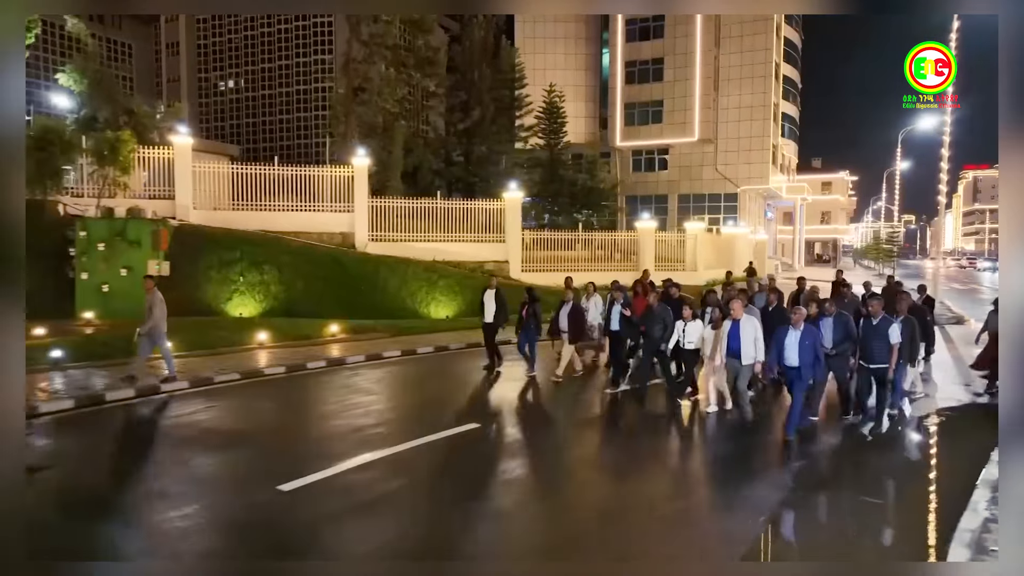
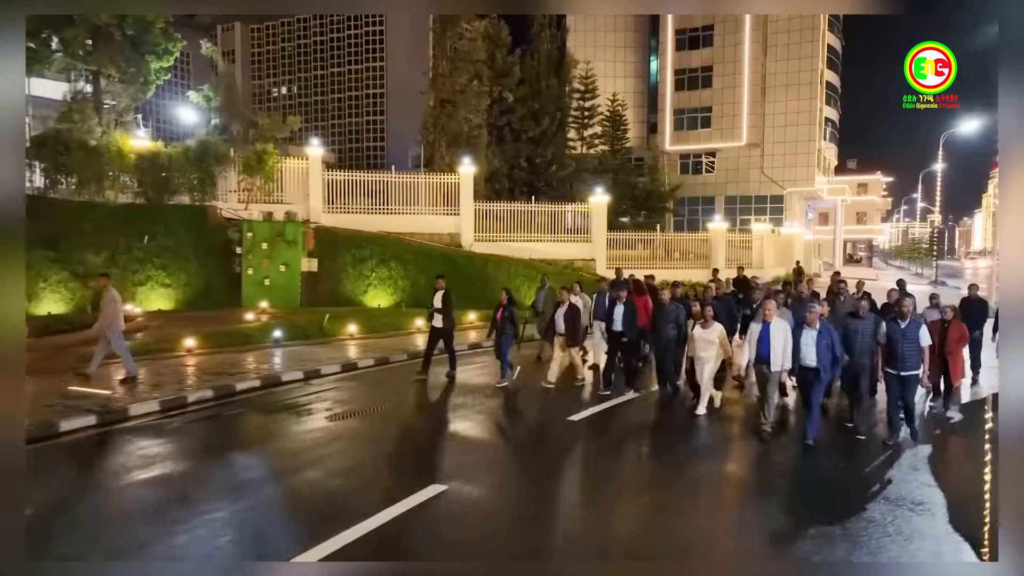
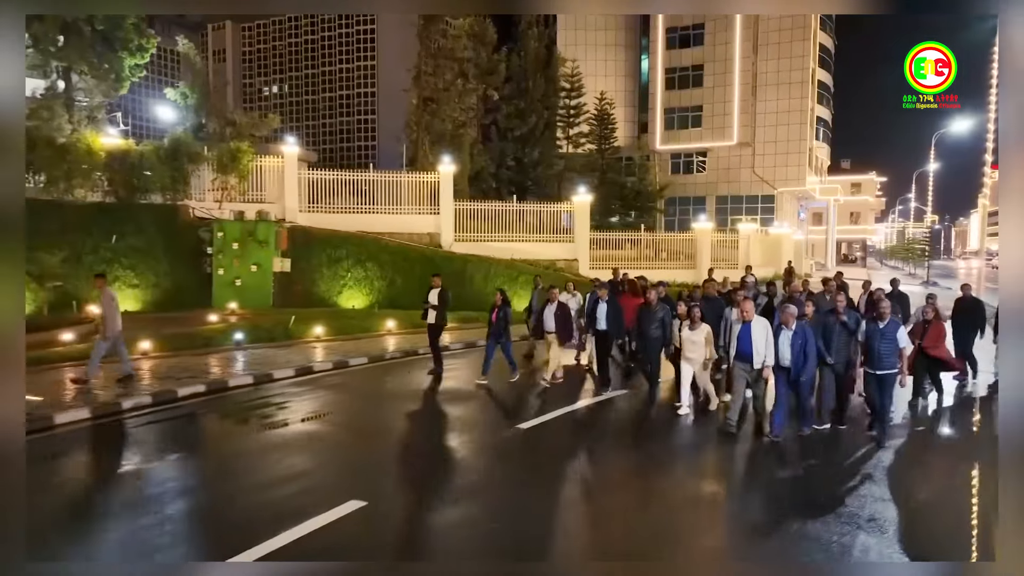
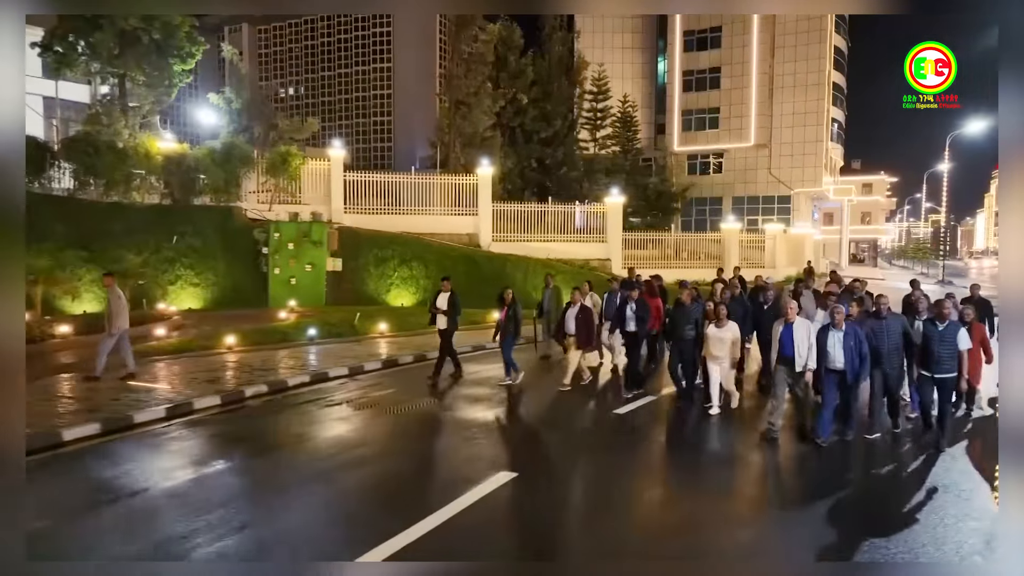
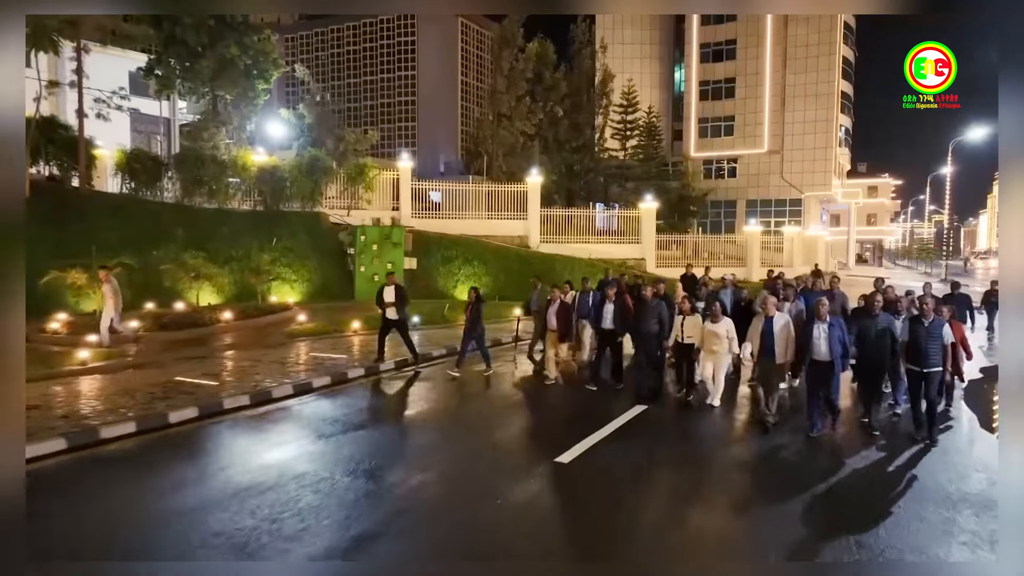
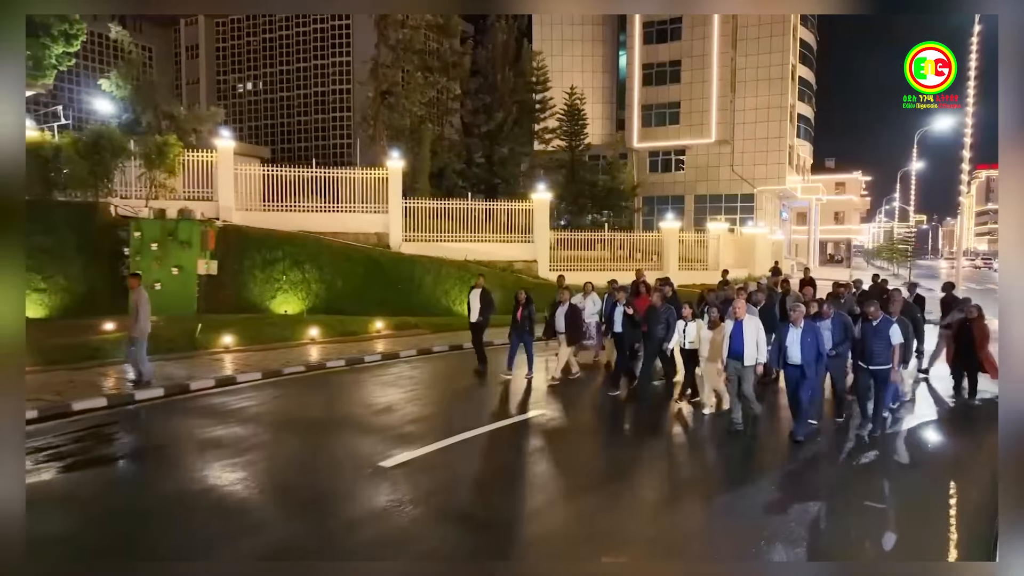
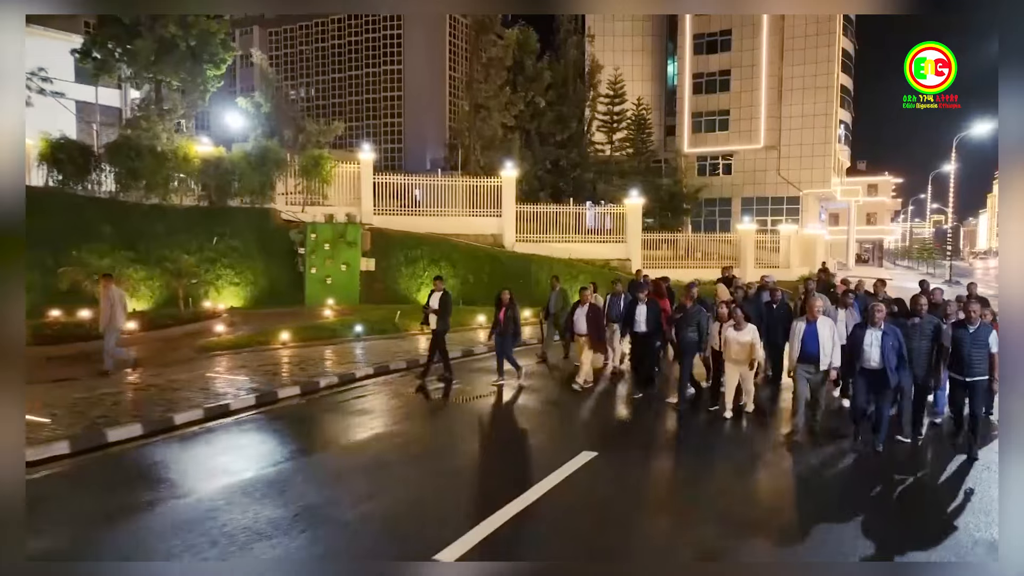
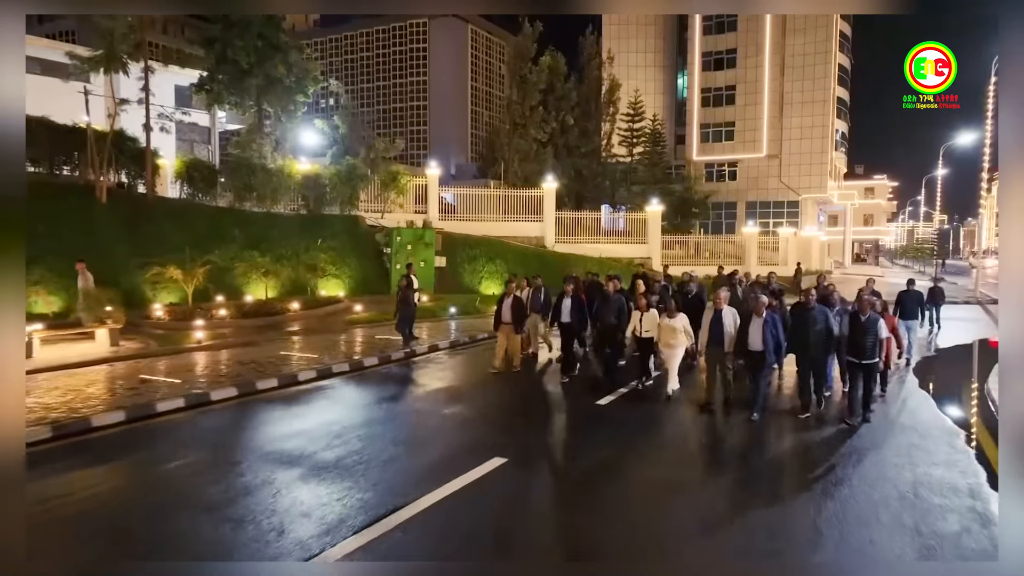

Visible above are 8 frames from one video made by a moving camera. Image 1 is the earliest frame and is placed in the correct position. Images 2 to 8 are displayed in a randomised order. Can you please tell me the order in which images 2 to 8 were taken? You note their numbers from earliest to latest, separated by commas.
6, 3, 2, 4, 7, 5, 8
